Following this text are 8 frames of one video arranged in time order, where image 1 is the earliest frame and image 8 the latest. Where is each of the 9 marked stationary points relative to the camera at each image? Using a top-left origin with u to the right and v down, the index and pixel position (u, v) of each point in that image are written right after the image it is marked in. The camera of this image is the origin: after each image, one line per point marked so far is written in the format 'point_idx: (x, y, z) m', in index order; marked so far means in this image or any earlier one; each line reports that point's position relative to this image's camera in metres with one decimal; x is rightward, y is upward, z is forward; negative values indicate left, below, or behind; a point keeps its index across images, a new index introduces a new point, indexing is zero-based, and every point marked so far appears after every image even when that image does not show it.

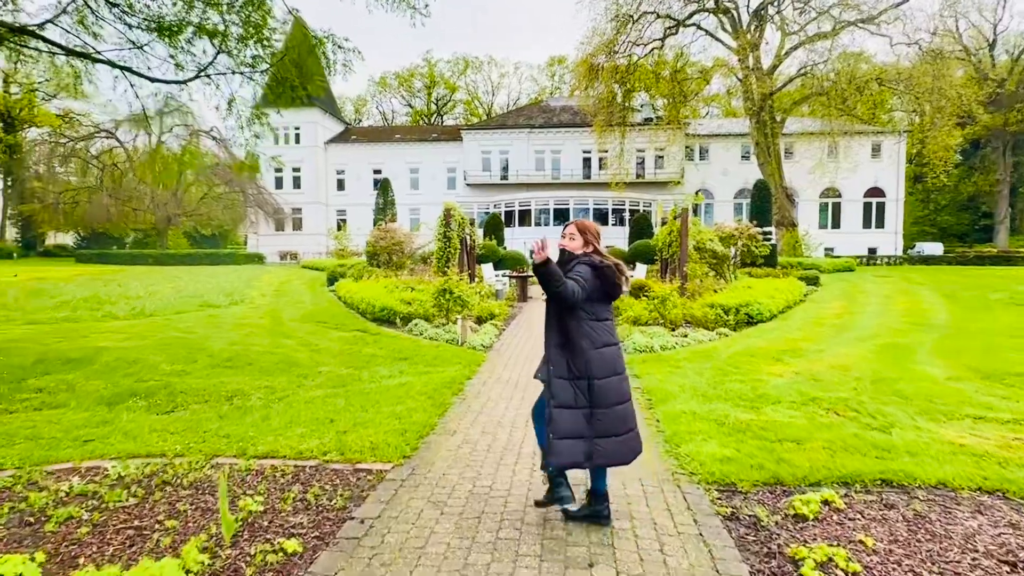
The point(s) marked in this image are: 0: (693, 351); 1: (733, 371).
0: (+2.5, -0.9, +8.7) m
1: (+2.5, -0.9, +7.0) m
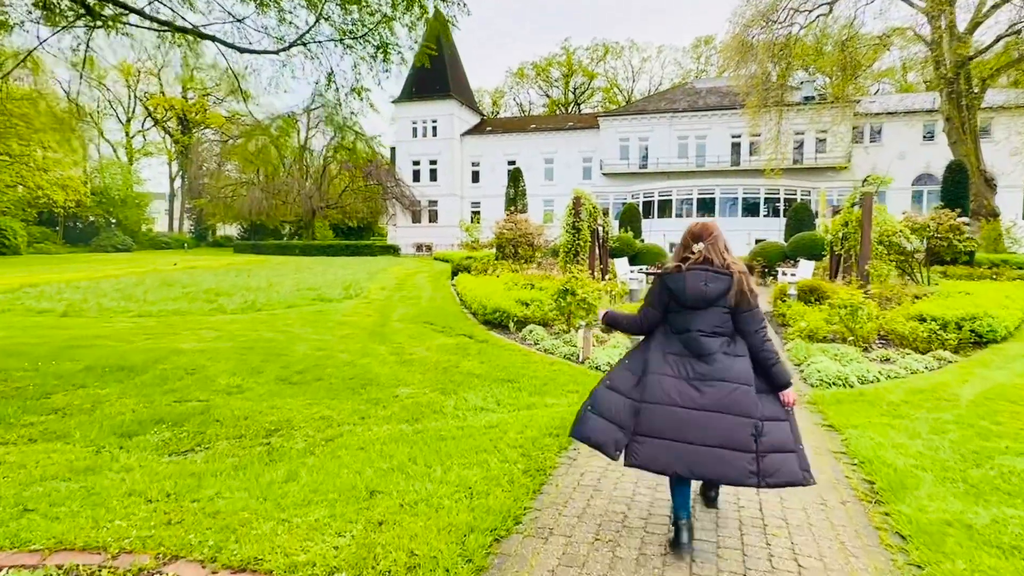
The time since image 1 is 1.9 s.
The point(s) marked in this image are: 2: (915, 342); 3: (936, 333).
0: (+3.9, -1.0, +6.2) m
1: (+3.5, -1.1, +4.6) m
2: (+5.2, -0.7, +8.2) m
3: (+5.6, -0.6, +8.4) m
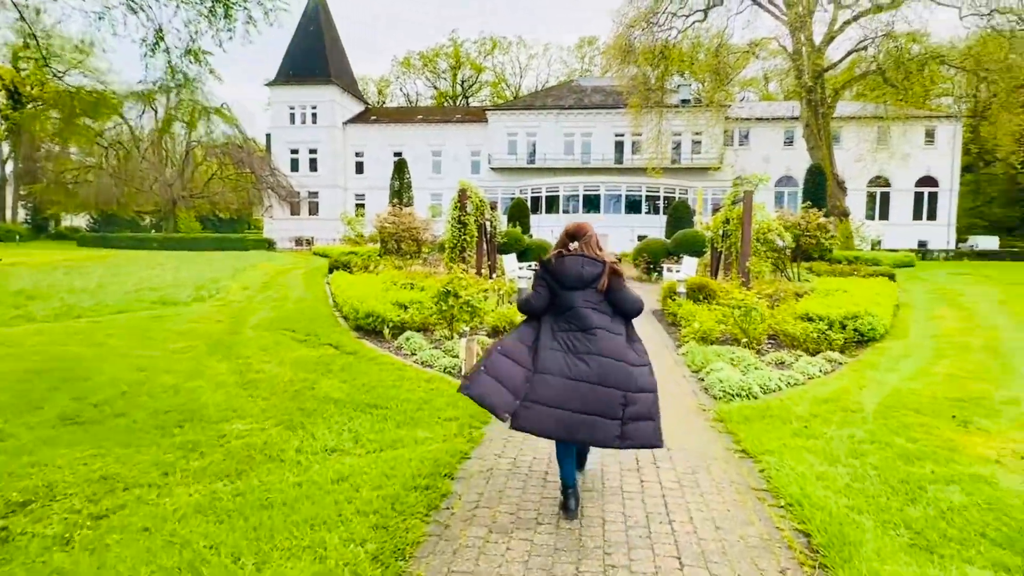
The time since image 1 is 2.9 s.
0: (+2.7, -1.0, +5.8) m
1: (+2.6, -1.1, +4.1) m
2: (+3.7, -0.7, +8.0) m
3: (+4.0, -0.5, +8.2) m
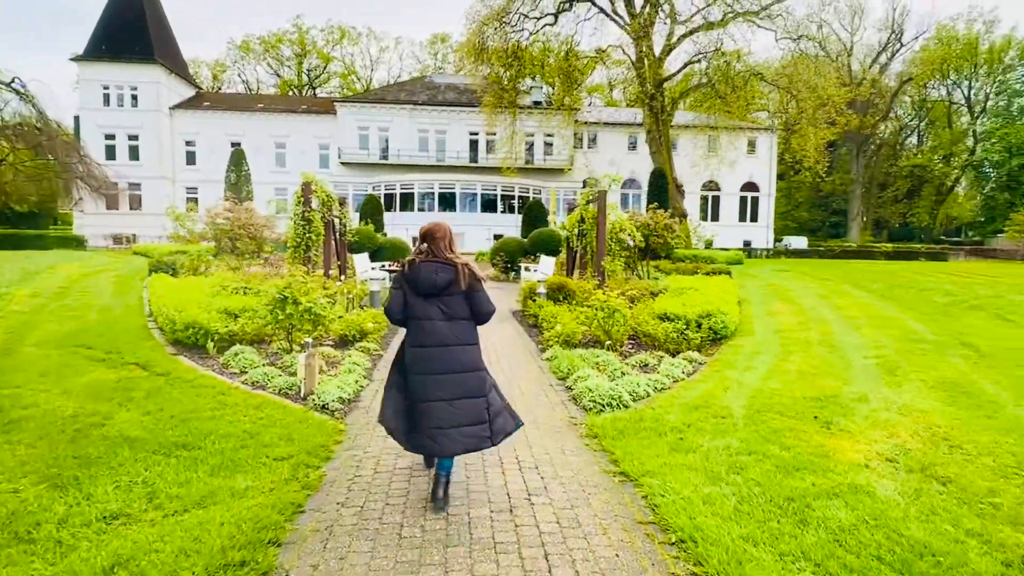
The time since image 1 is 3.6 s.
0: (+1.5, -1.0, +5.6) m
1: (+1.8, -1.1, +3.9) m
2: (+1.9, -0.7, +8.0) m
3: (+2.2, -0.5, +8.3) m
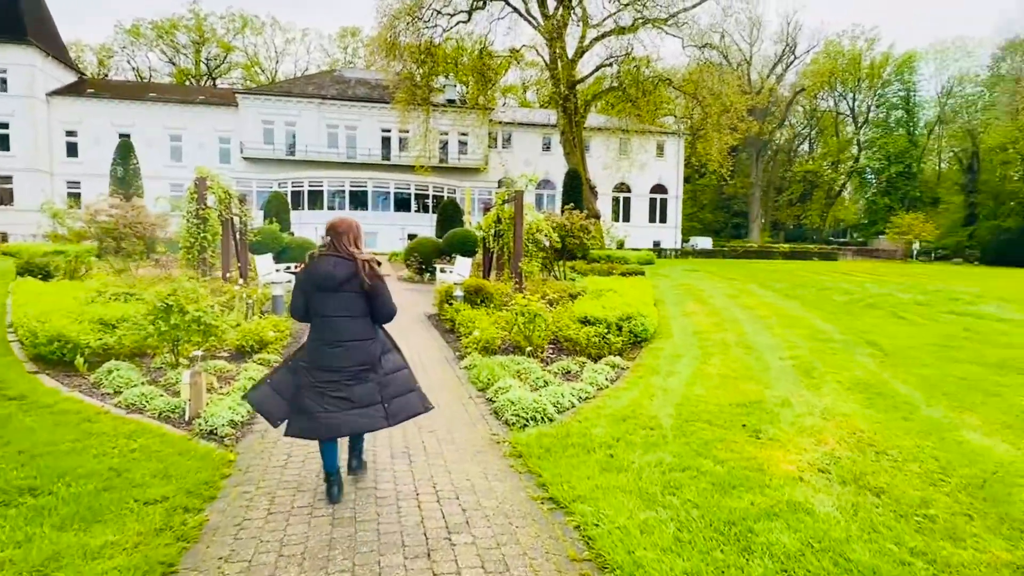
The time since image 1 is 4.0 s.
0: (+0.8, -1.0, +5.3) m
1: (+1.3, -1.1, +3.7) m
2: (+0.9, -0.7, +7.8) m
3: (+1.1, -0.6, +8.1) m
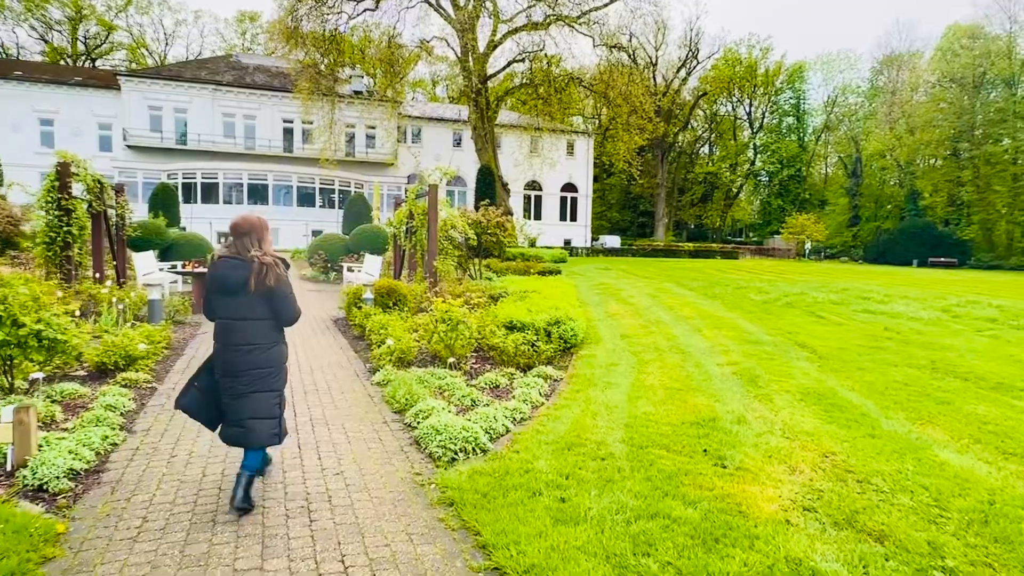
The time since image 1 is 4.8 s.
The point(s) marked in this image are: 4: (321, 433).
0: (+0.3, -1.1, +4.6) m
1: (+1.0, -1.2, +3.1) m
2: (+0.1, -0.8, +7.0) m
3: (+0.2, -0.6, +7.3) m
4: (-1.4, -1.1, +4.8) m
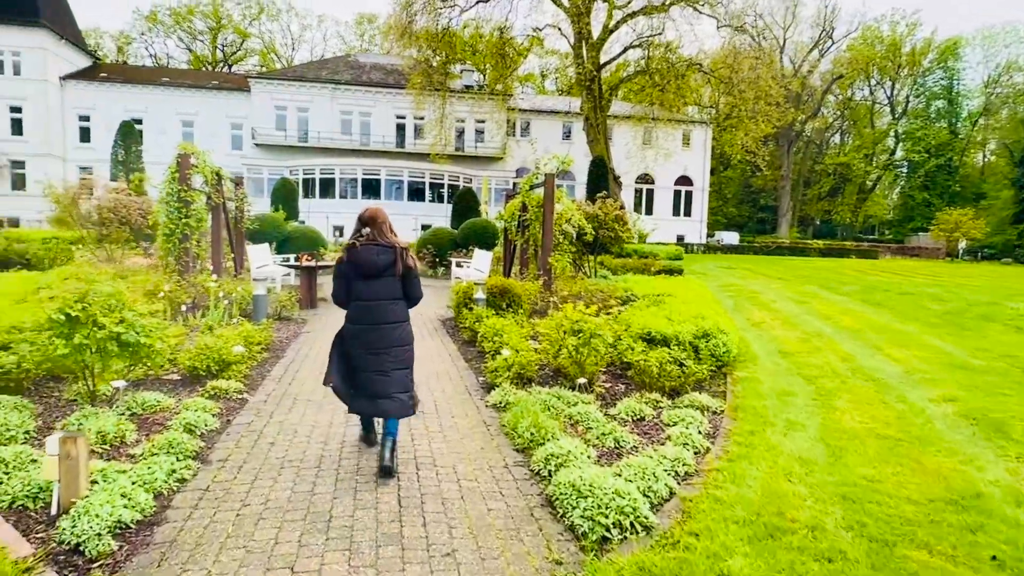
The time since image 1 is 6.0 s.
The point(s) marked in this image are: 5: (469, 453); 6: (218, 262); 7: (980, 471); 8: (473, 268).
0: (+1.2, -1.1, +3.3) m
1: (+1.6, -1.3, +1.7) m
2: (+1.3, -0.8, +5.7) m
3: (+1.5, -0.7, +6.0) m
4: (-0.5, -1.1, +3.8) m
5: (-0.3, -1.1, +4.2) m
6: (-5.6, +0.6, +12.0) m
7: (+2.8, -1.1, +3.9) m
8: (-1.0, +0.5, +15.8) m
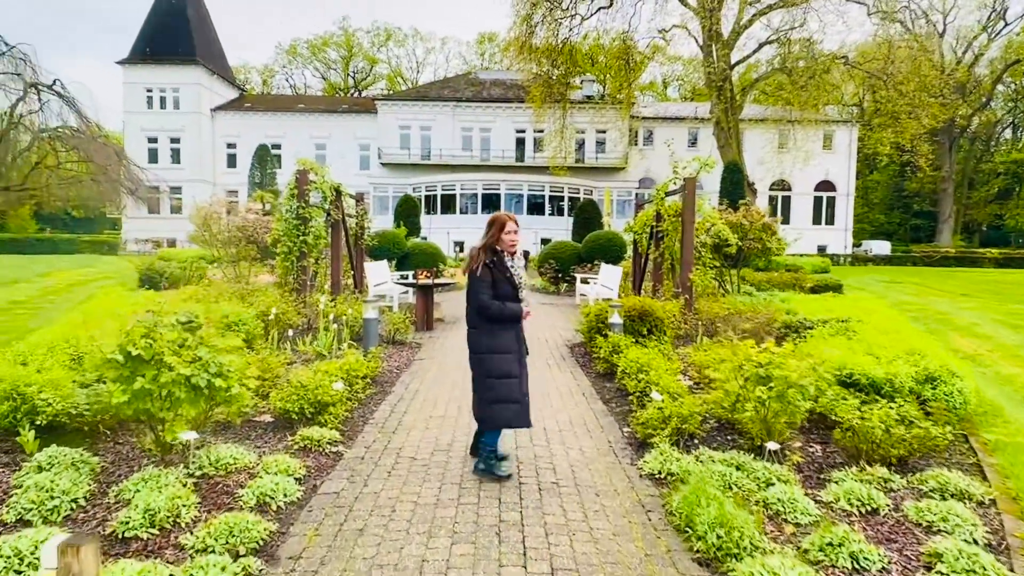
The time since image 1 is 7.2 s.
0: (+1.8, -1.3, +1.7) m
1: (+1.9, -1.4, +0.1) m
2: (+2.4, -1.0, +4.1) m
3: (+2.7, -0.9, +4.3) m
4: (+0.2, -1.3, +2.5) m
5: (+0.5, -1.3, +2.9) m
6: (-3.3, +0.2, +11.5) m
7: (+3.5, -1.2, +2.0) m
8: (+2.0, +0.1, +14.4) m
